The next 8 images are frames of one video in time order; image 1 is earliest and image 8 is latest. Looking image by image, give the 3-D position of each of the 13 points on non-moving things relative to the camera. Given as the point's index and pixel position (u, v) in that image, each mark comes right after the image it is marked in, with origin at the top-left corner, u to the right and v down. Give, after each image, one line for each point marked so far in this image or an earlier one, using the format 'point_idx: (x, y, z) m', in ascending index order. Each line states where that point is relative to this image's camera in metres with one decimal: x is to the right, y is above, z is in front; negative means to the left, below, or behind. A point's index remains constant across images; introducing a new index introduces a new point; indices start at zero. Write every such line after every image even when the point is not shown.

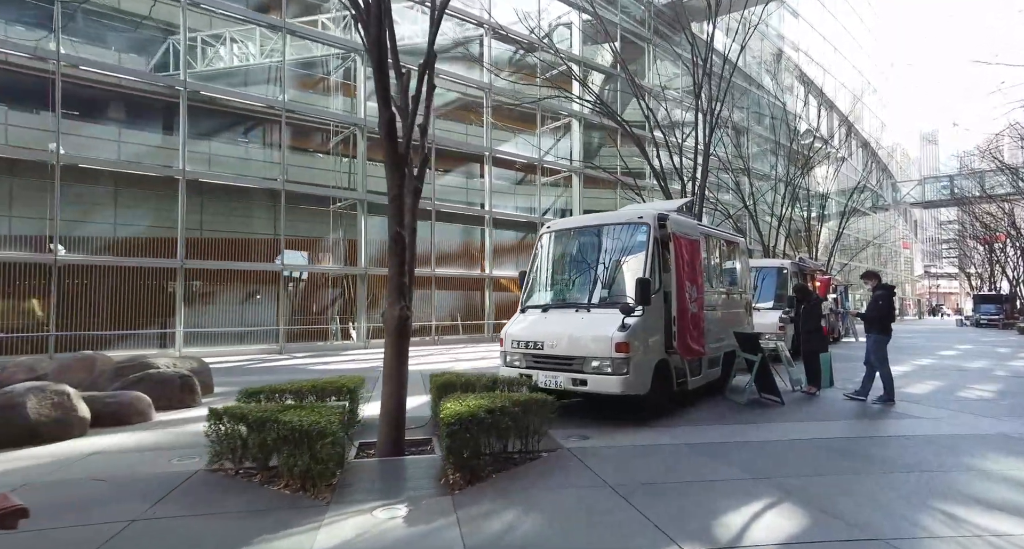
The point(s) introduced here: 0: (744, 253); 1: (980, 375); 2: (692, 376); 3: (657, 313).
0: (+3.8, +0.4, +9.7) m
1: (+9.2, -2.0, +11.5) m
2: (+2.2, -1.3, +7.0) m
3: (+1.6, -0.4, +6.4) m
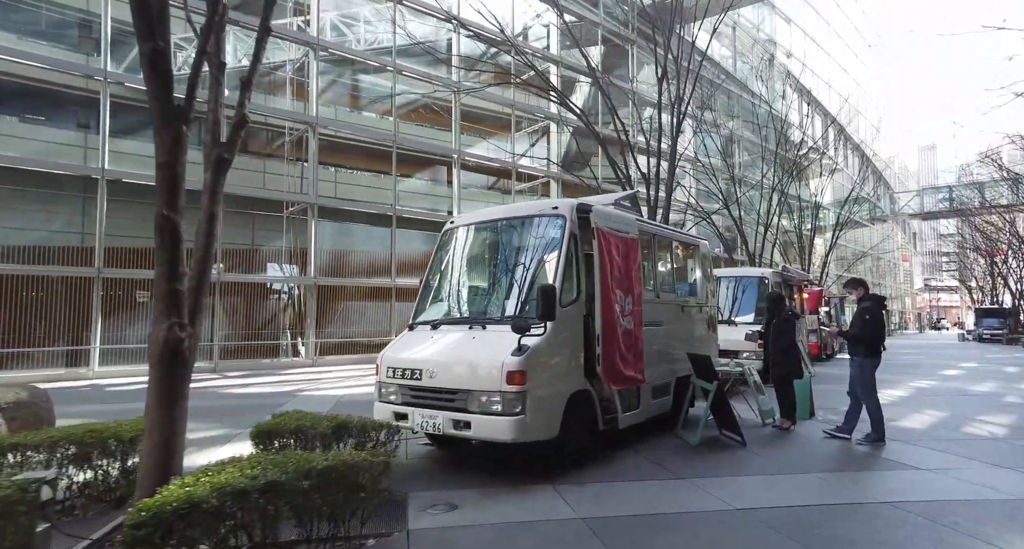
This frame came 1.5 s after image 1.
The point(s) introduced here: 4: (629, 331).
0: (+2.8, +0.2, +8.2) m
1: (+8.1, -2.2, +10.0) m
2: (+1.1, -1.3, +5.5) m
3: (+0.6, -0.5, +5.0) m
4: (+1.2, -0.5, +5.6) m
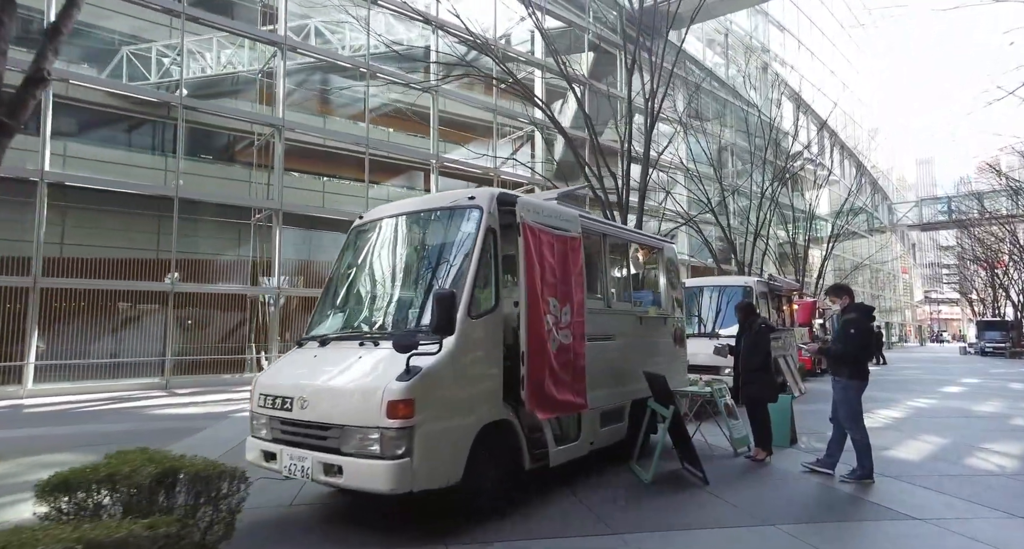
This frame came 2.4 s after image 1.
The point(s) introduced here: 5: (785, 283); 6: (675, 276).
0: (+2.1, +0.1, +7.3) m
1: (+7.4, -2.3, +9.0) m
2: (+0.4, -1.4, +4.6) m
3: (-0.1, -0.5, +4.1) m
4: (+0.4, -0.6, +4.7) m
5: (+7.0, -0.2, +14.7) m
6: (+2.1, 0.0, +7.4) m
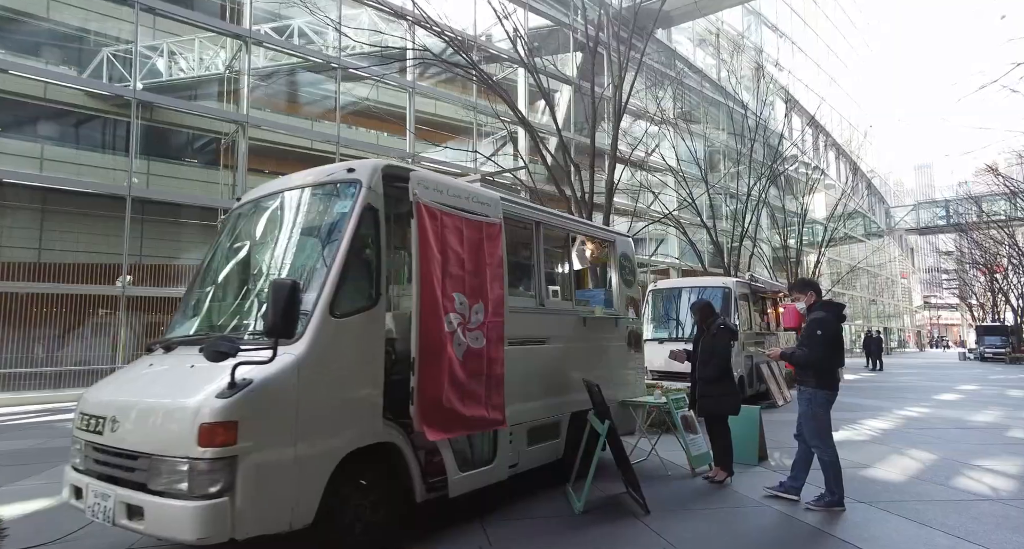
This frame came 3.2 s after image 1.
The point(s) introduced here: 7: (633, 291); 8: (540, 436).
0: (+1.4, +0.2, +6.6) m
1: (+6.7, -2.3, +8.3) m
2: (-0.3, -1.3, +3.8) m
3: (-0.8, -0.4, +3.3) m
4: (-0.2, -0.5, +4.0) m
5: (+6.3, -0.3, +13.9) m
6: (+1.4, 0.0, +6.6) m
7: (+1.4, -0.2, +6.6) m
8: (+0.2, -1.3, +4.7) m
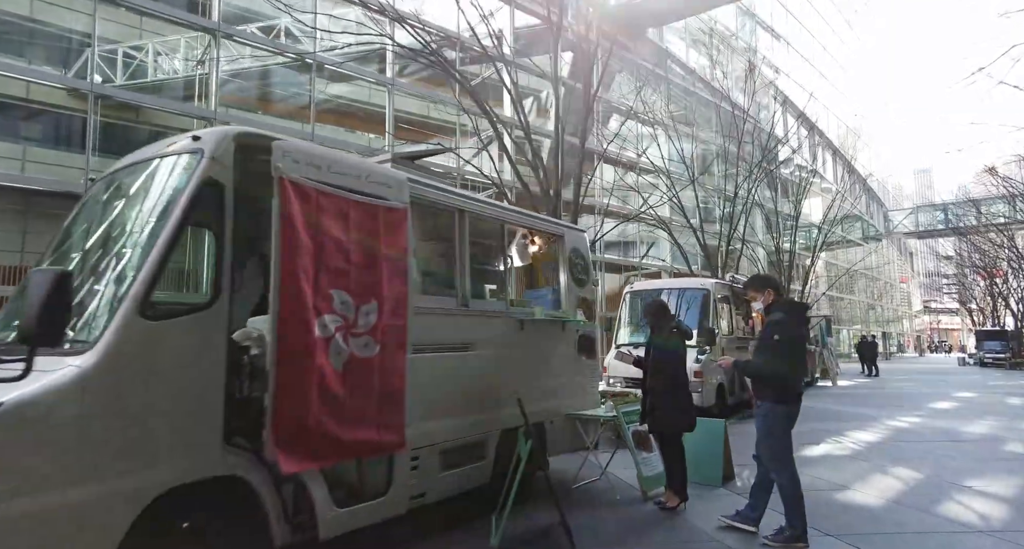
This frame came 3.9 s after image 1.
0: (+0.8, +0.2, +6.0) m
1: (+6.1, -2.3, +7.6) m
2: (-0.9, -1.3, +3.2) m
3: (-1.5, -0.4, +2.7) m
4: (-0.9, -0.5, +3.3) m
5: (+5.7, -0.3, +13.3) m
6: (+0.8, 0.0, +6.0) m
7: (+0.7, -0.2, +5.9) m
8: (-0.4, -1.3, +4.1) m
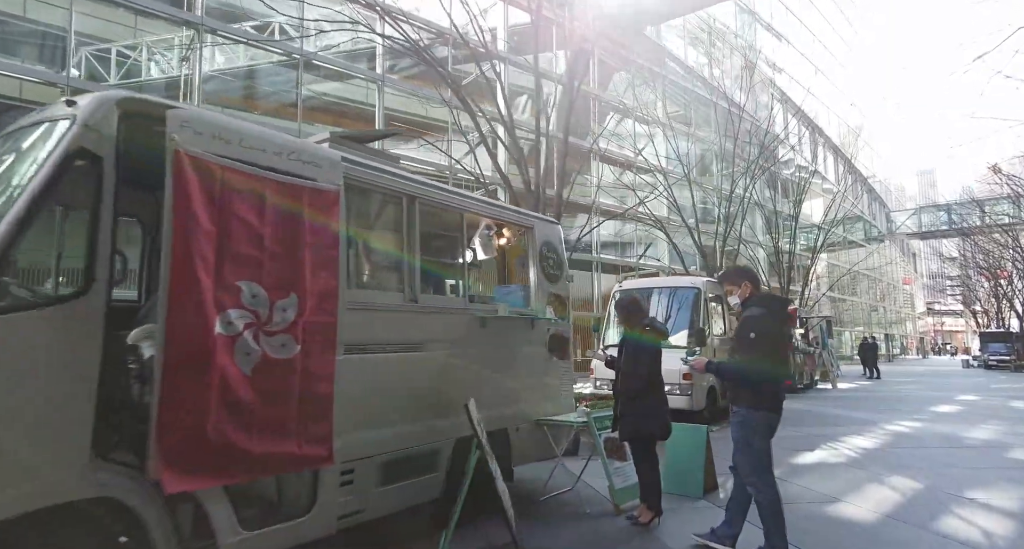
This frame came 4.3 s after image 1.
0: (+0.4, +0.2, +5.6) m
1: (+5.8, -2.3, +7.2) m
2: (-1.3, -1.2, +2.8) m
3: (-1.8, -0.3, +2.3) m
4: (-1.2, -0.4, +2.9) m
5: (+5.4, -0.3, +12.9) m
6: (+0.4, +0.1, +5.6) m
7: (+0.4, -0.1, +5.5) m
8: (-0.7, -1.2, +3.7) m
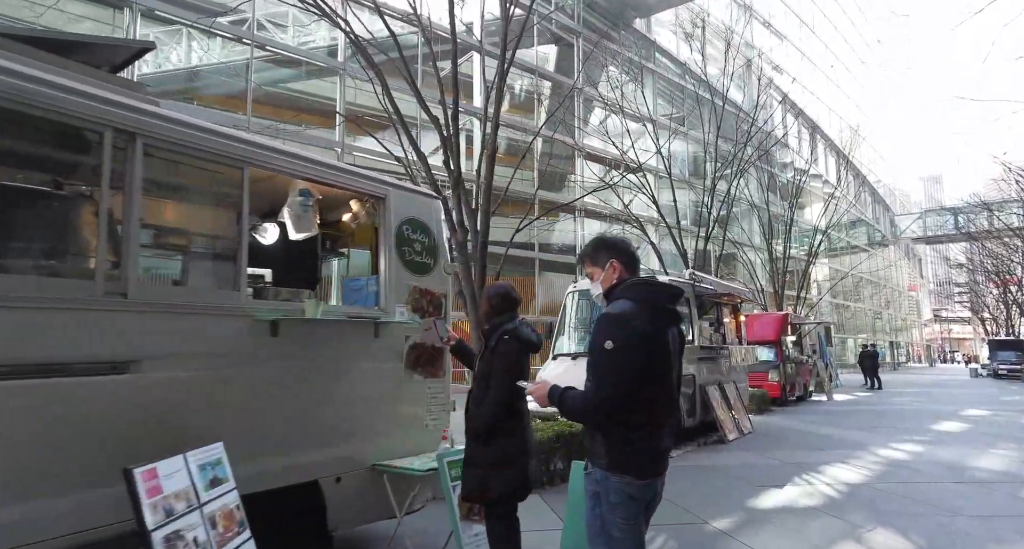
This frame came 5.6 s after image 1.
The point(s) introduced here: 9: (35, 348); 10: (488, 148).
0: (-0.6, +0.3, +4.2) m
1: (+4.8, -2.2, +5.8) m
2: (-2.3, -1.1, +1.4) m
3: (-2.9, -0.2, +0.9) m
4: (-2.3, -0.3, +1.6) m
5: (+4.4, -0.3, +11.5) m
6: (-0.6, +0.2, +4.2) m
7: (-0.6, 0.0, +4.2) m
8: (-1.8, -1.1, +2.3) m
9: (-1.9, -0.3, +2.3) m
10: (-0.3, +1.7, +7.8) m
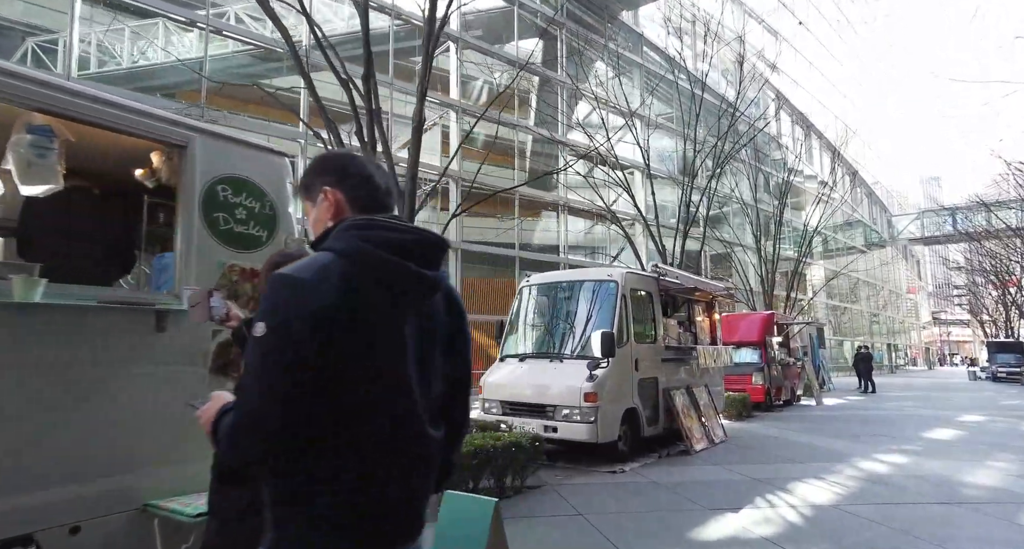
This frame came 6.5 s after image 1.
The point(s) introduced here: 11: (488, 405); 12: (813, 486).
0: (-1.5, +0.4, +3.3) m
1: (+4.0, -2.1, +4.8) m
2: (-3.2, -1.0, +0.5) m
3: (-3.7, -0.1, 0.0) m
4: (-3.1, -0.2, +0.7) m
5: (+3.5, -0.2, +10.6) m
6: (-1.4, +0.3, +3.3) m
7: (-1.5, +0.1, +3.3) m
8: (-2.6, -1.0, +1.4) m
9: (-2.7, -0.1, +1.4) m
10: (-1.2, +1.8, +6.9) m
11: (-0.3, -1.8, +8.0) m
12: (+3.4, -2.3, +6.3) m
